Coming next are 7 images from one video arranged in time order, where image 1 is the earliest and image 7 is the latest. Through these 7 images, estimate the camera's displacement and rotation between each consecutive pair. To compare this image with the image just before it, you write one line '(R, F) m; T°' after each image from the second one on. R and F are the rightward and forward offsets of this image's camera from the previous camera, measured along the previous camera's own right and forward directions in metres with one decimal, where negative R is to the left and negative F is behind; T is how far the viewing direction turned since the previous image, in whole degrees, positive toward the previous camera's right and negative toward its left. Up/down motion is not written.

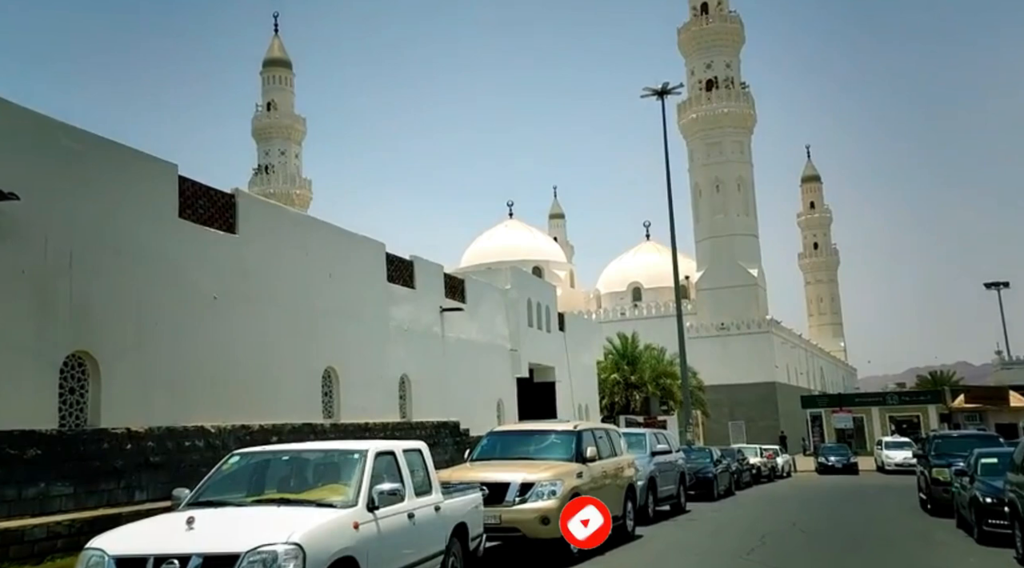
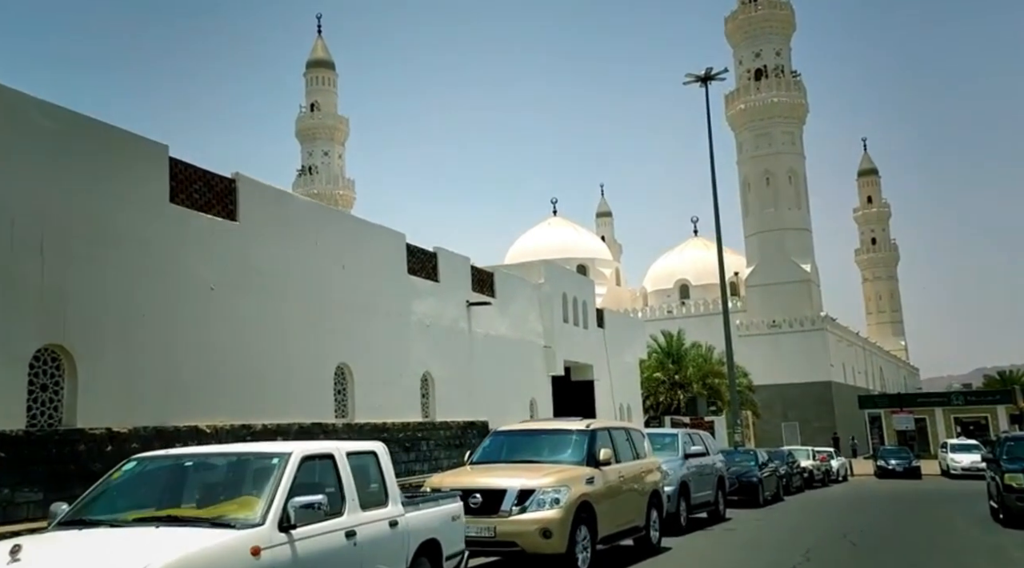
(+0.5, +1.2) m; -3°
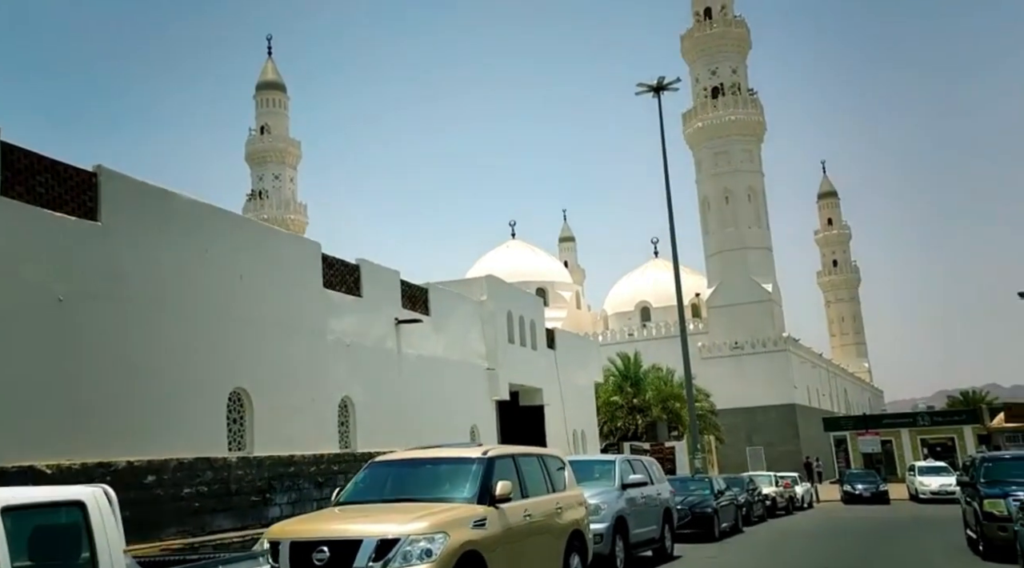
(+0.7, +1.7) m; +2°
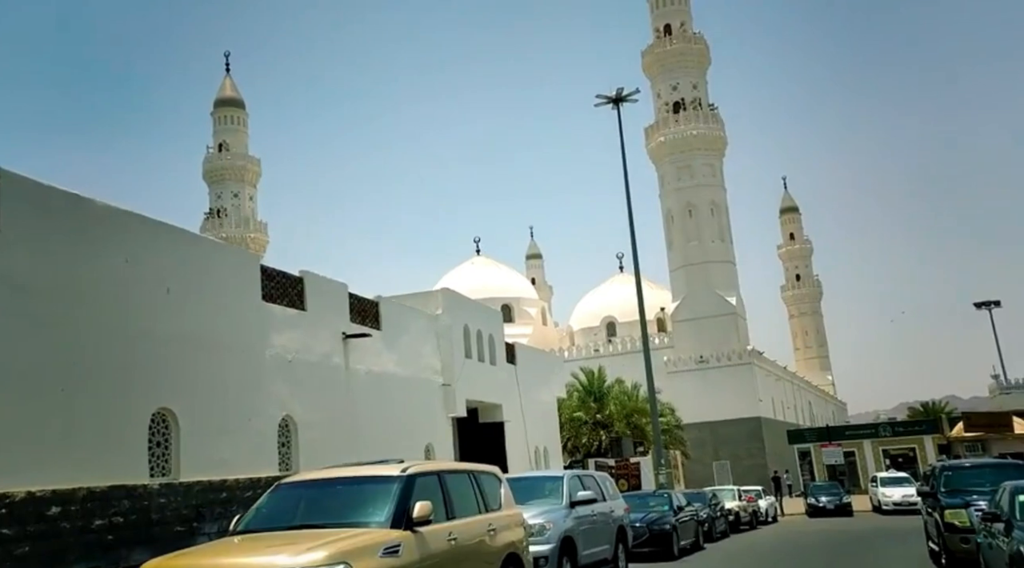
(+0.4, +0.7) m; +2°
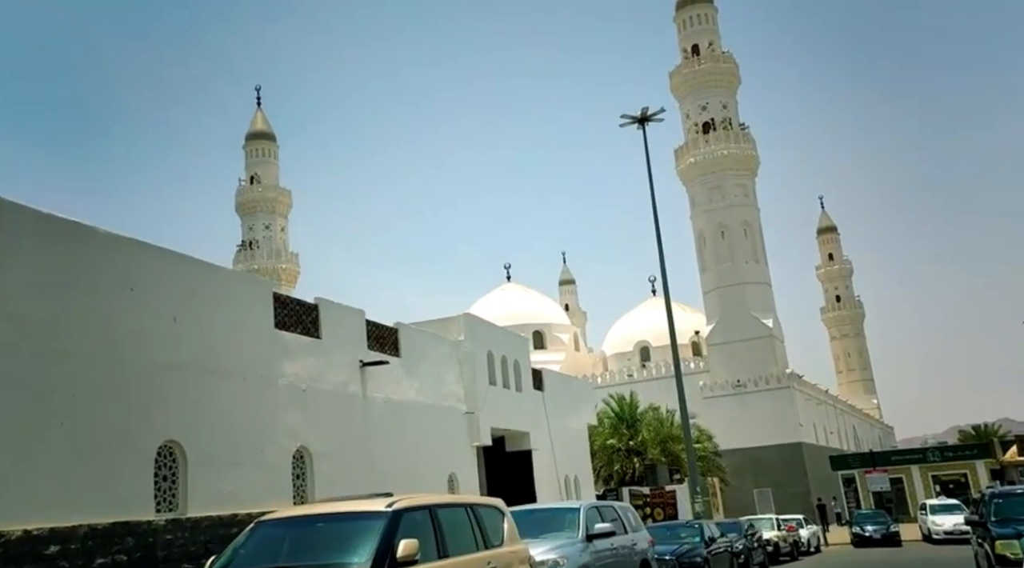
(+0.3, +0.5) m; -2°
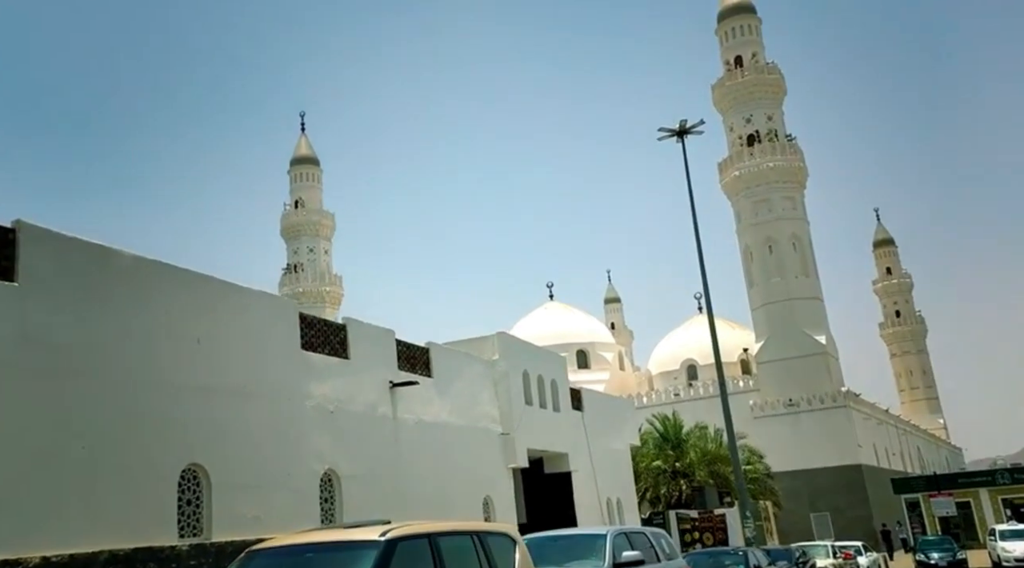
(+0.3, +0.4) m; -3°
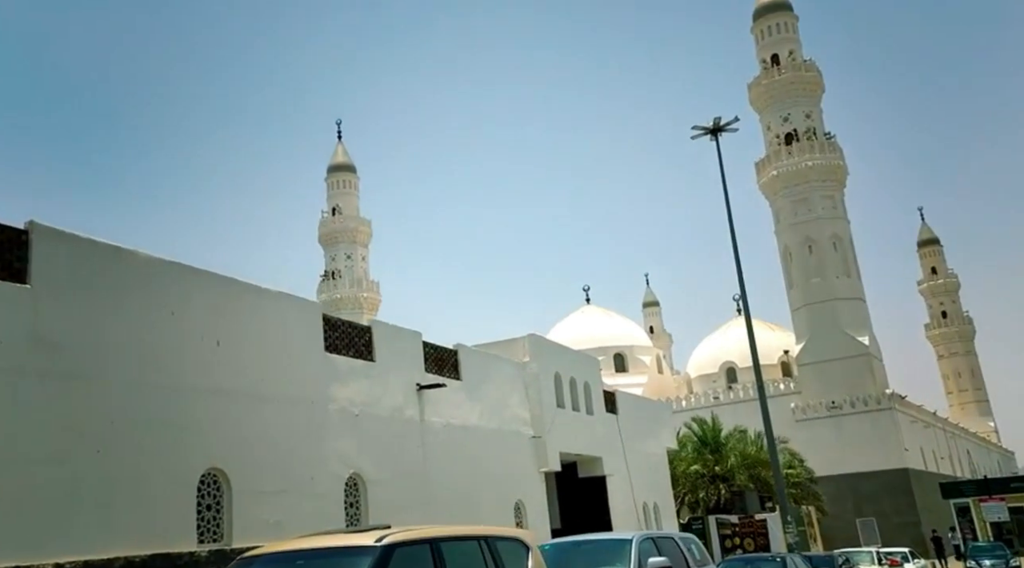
(+0.2, +0.4) m; -2°
